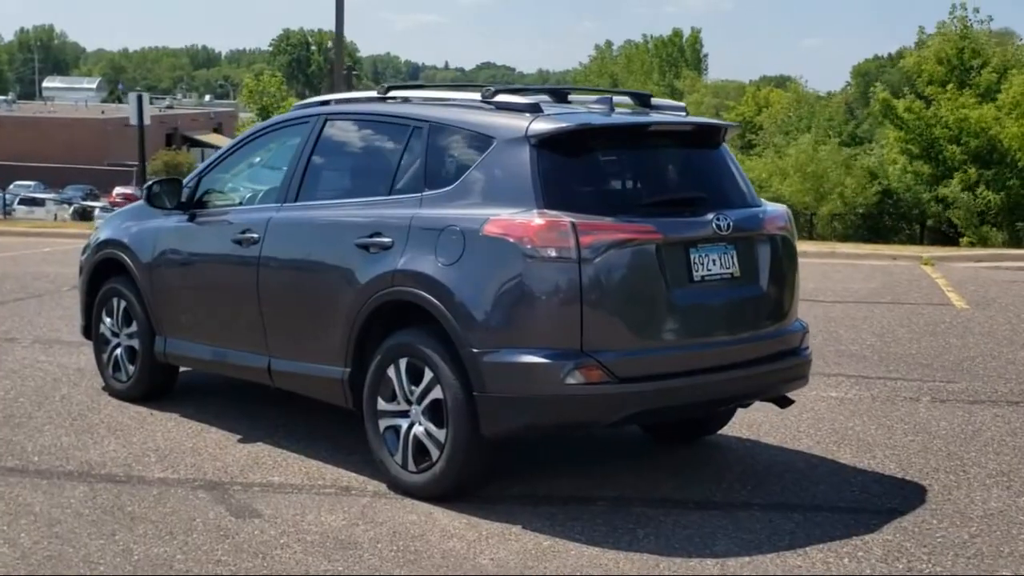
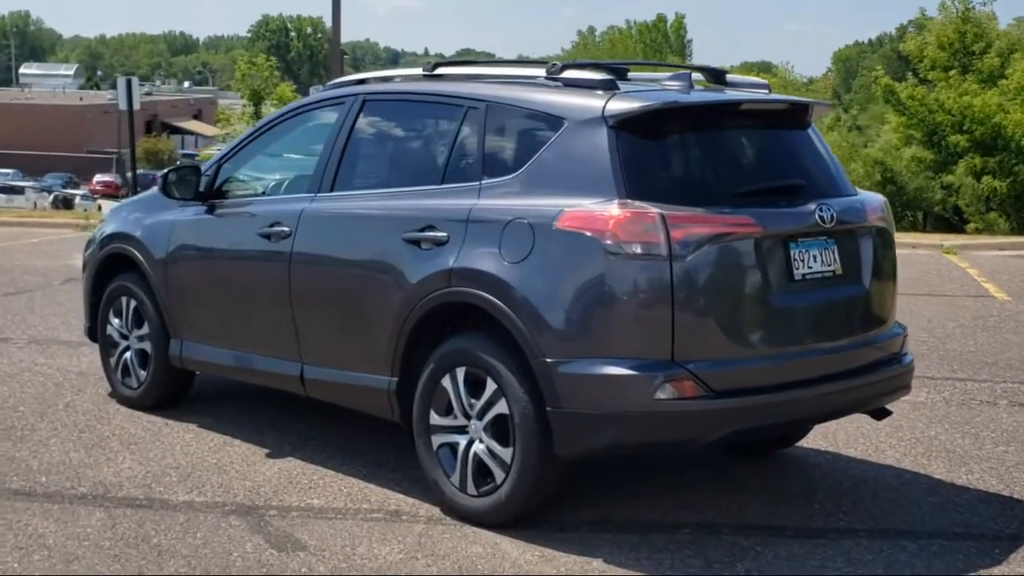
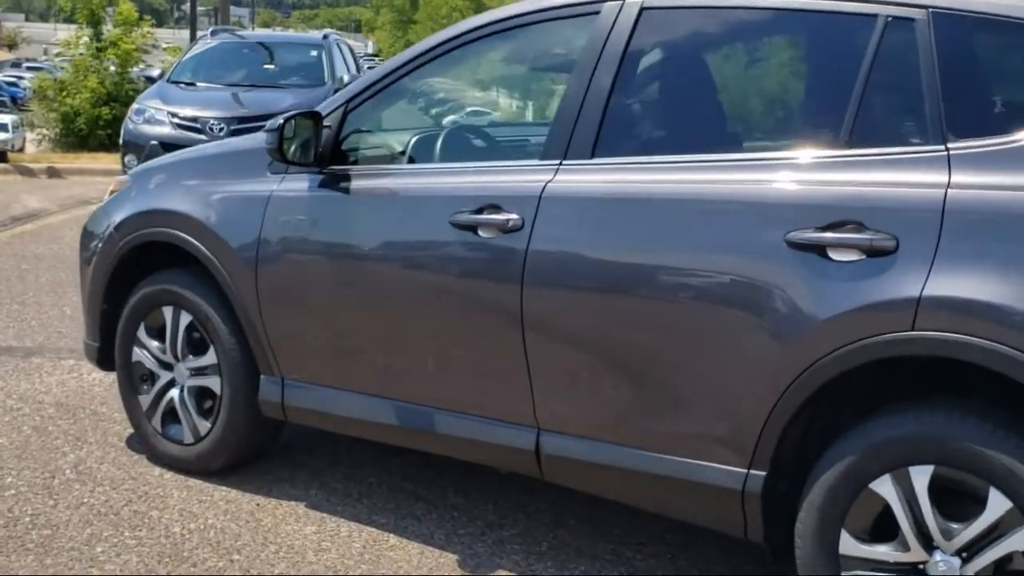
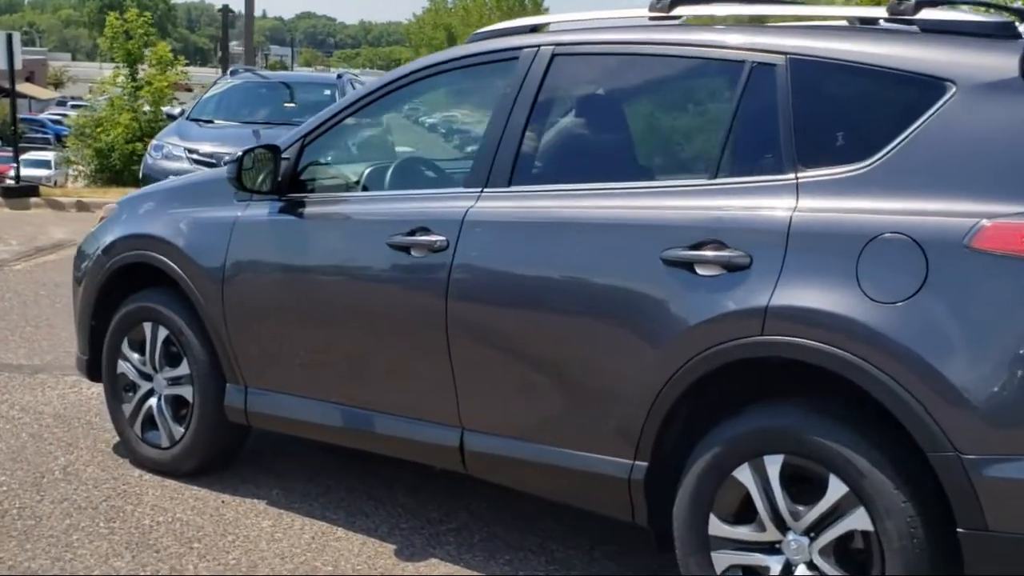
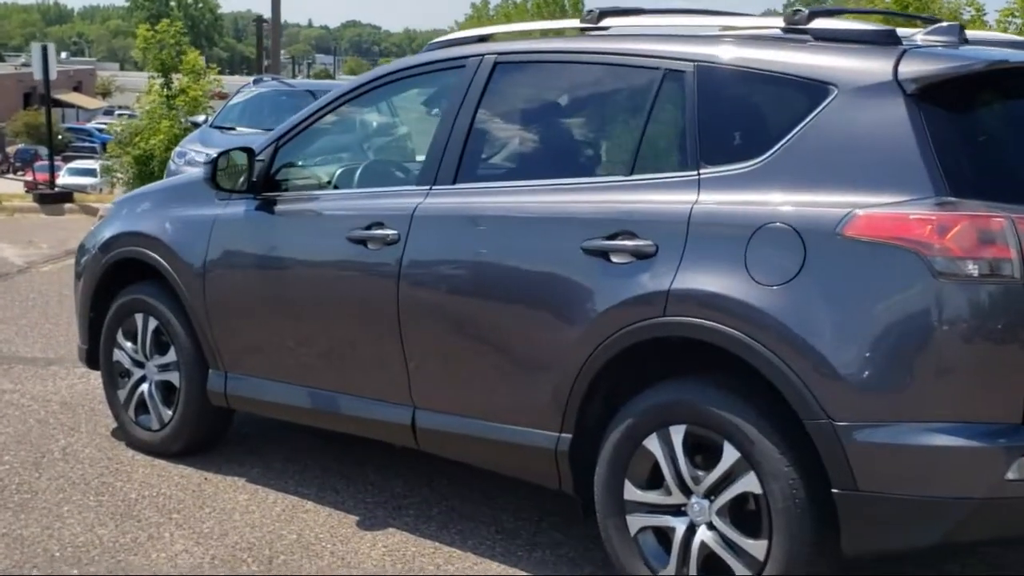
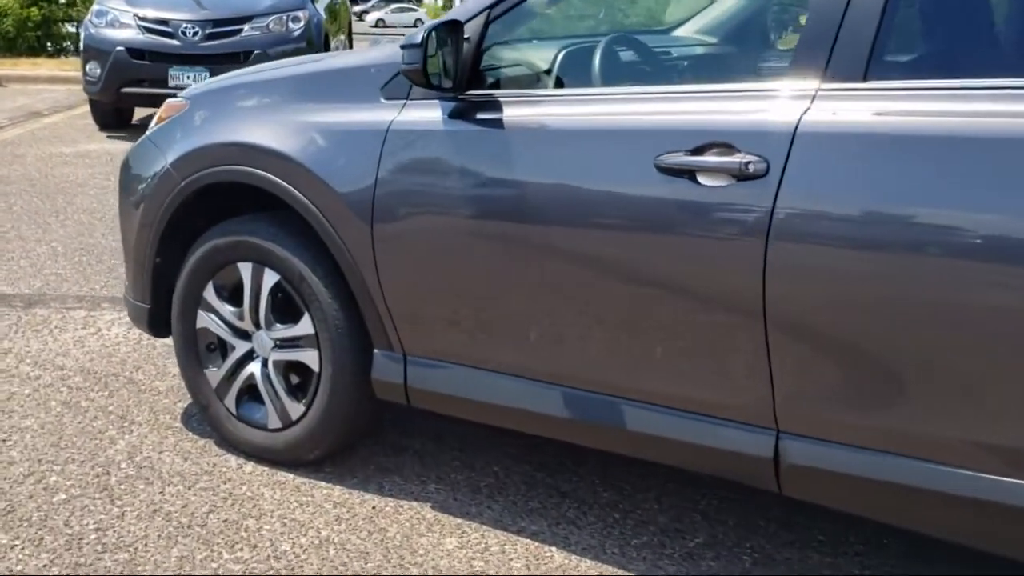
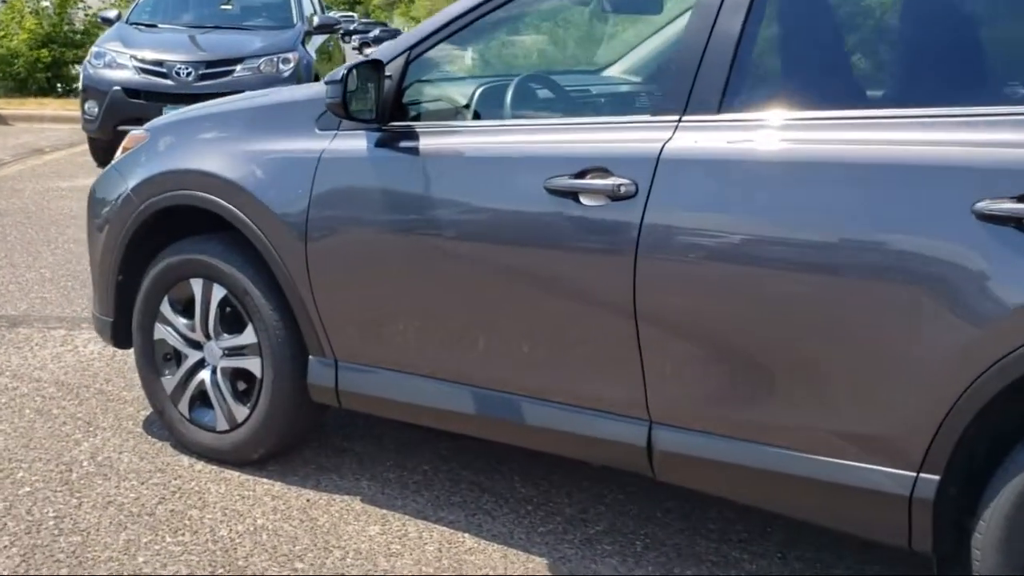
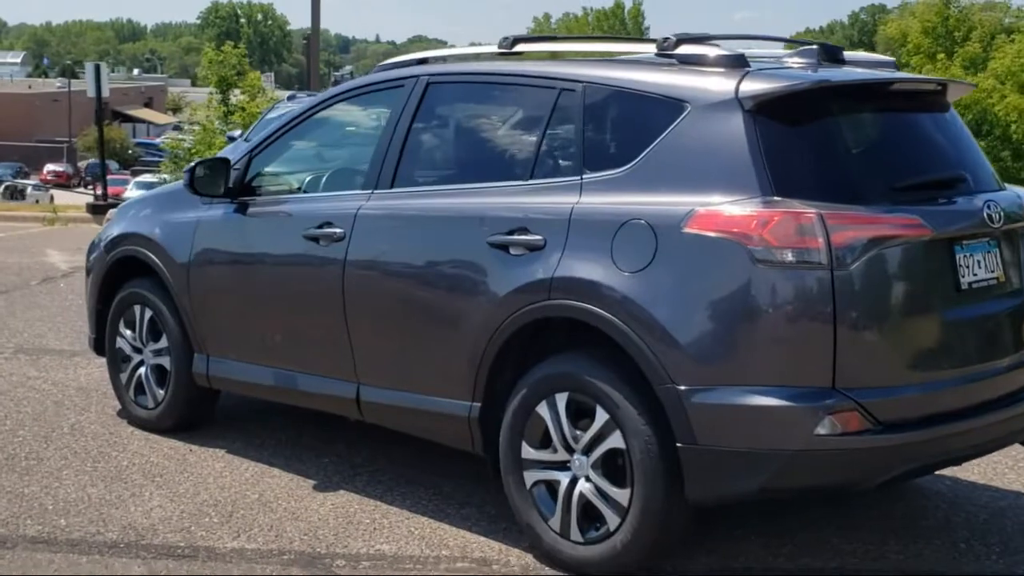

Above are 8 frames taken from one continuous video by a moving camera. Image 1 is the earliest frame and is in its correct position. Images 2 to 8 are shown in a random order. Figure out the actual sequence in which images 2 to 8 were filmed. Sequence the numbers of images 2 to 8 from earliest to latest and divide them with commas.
2, 8, 5, 4, 3, 7, 6
